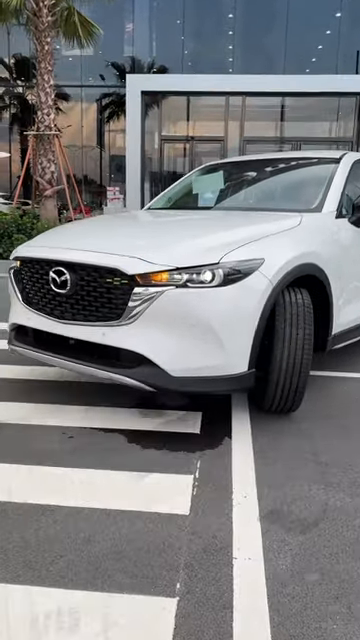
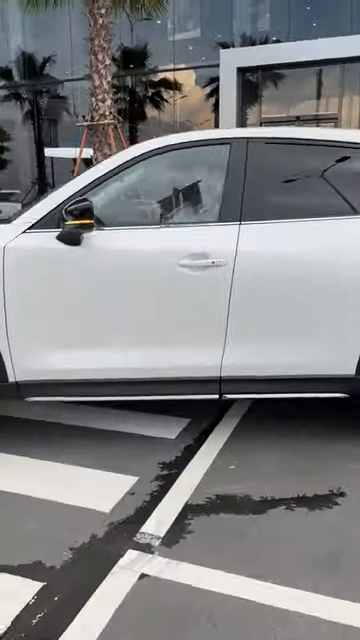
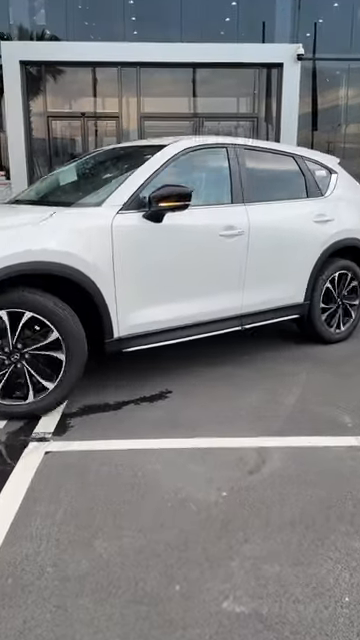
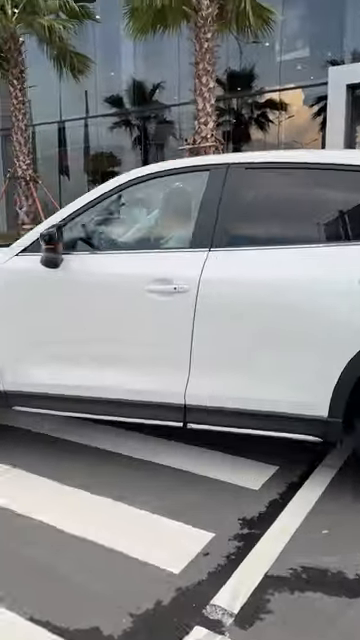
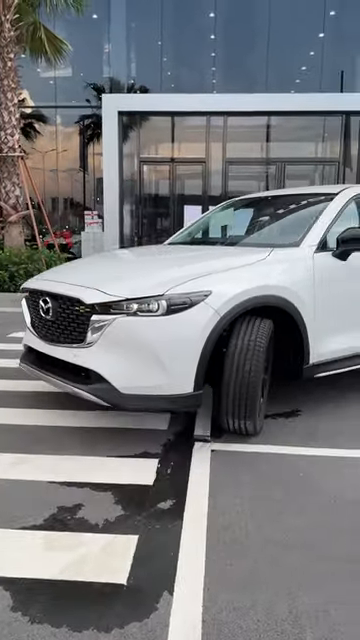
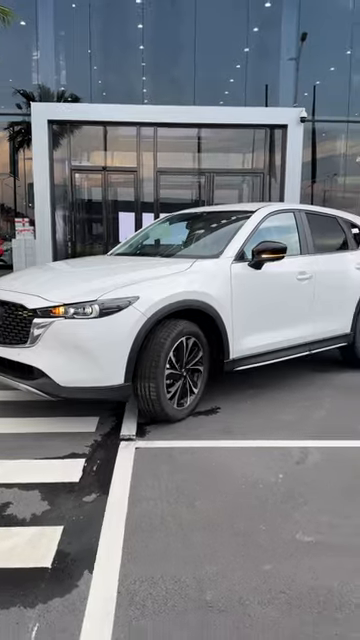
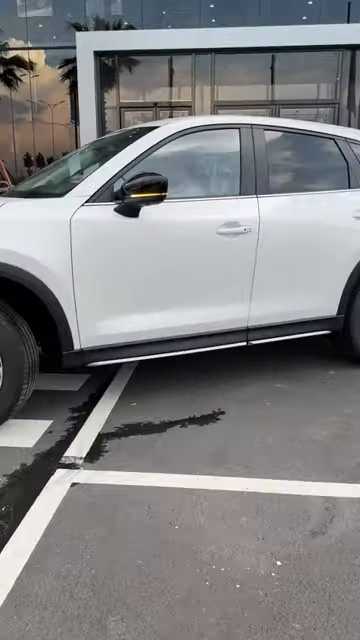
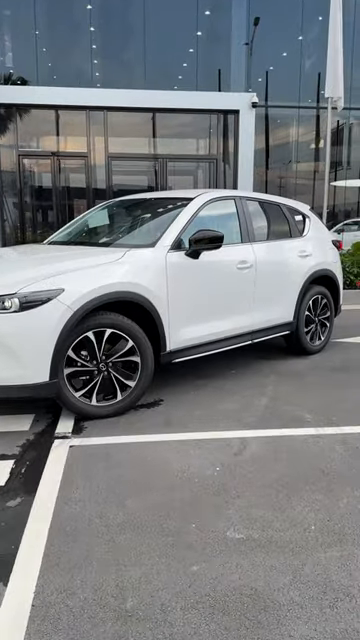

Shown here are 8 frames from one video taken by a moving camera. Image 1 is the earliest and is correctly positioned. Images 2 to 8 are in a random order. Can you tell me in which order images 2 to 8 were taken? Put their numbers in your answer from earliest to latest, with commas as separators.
5, 6, 8, 3, 7, 2, 4
